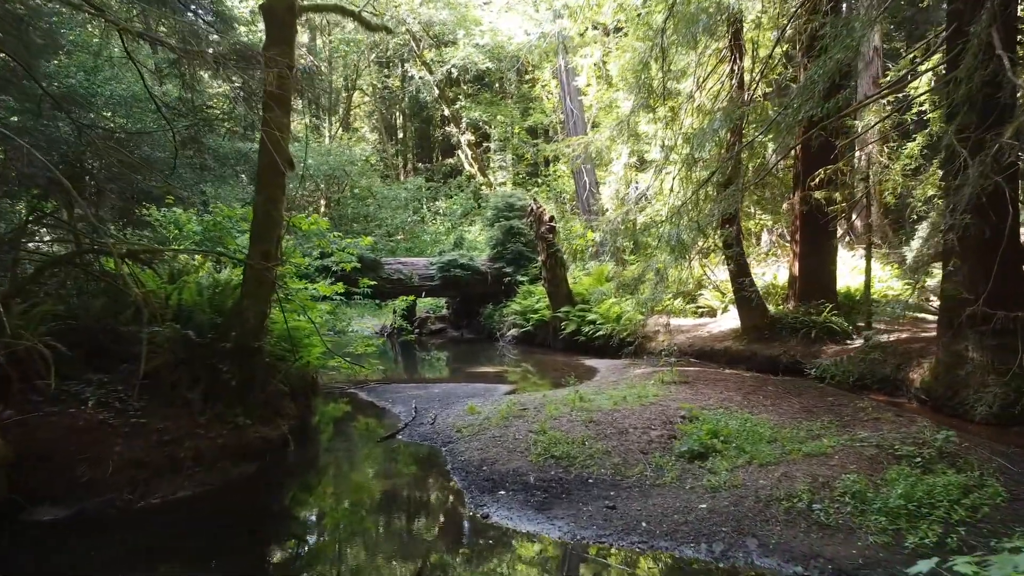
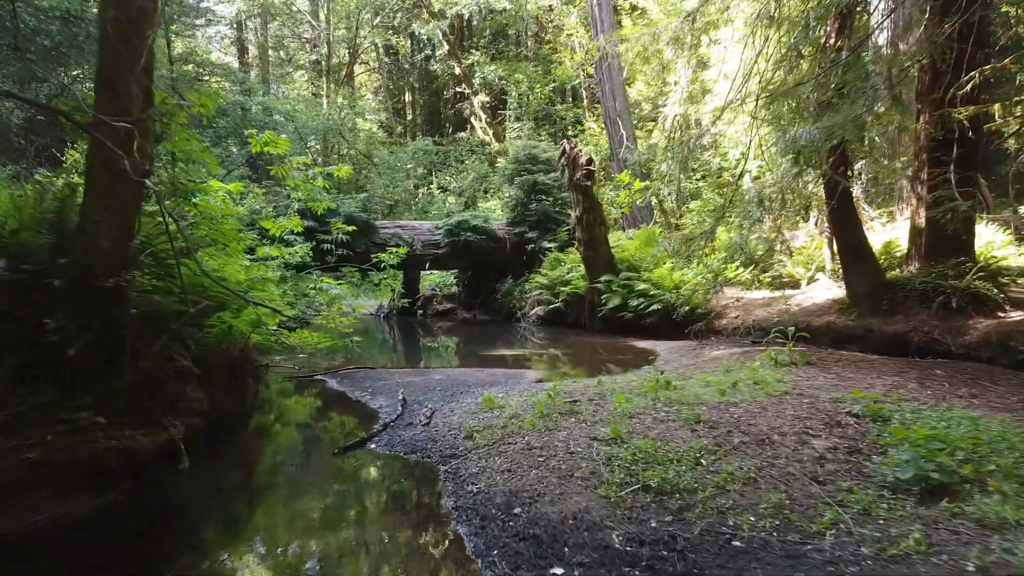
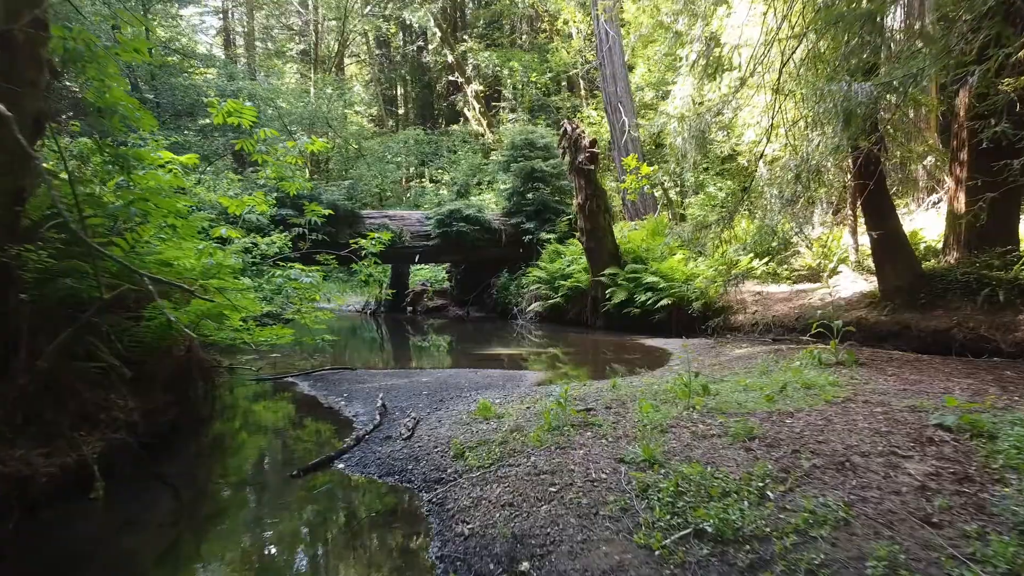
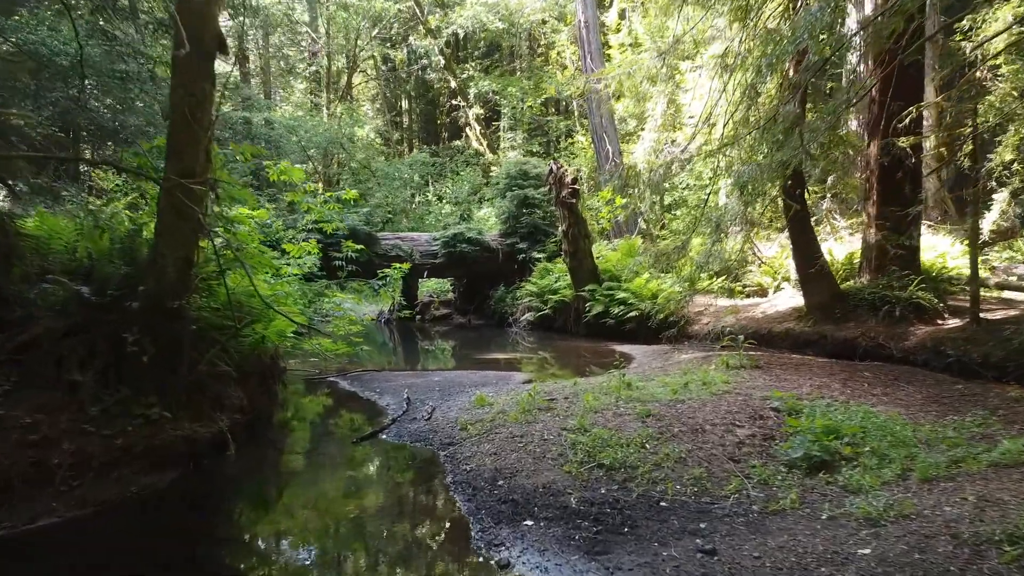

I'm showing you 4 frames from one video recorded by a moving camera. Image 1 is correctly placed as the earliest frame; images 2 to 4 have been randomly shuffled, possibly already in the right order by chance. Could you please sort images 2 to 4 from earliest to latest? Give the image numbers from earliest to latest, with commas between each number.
4, 2, 3
